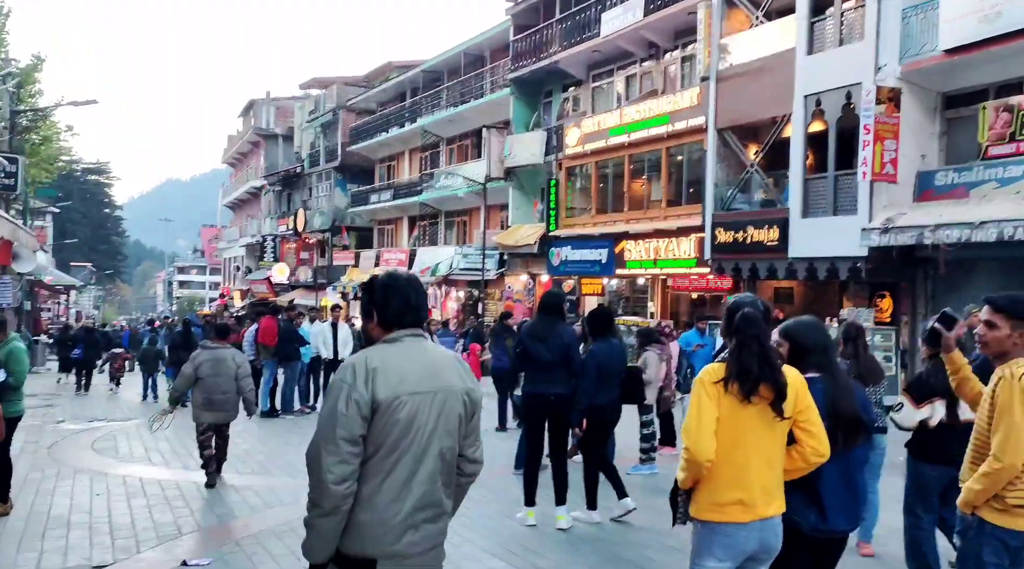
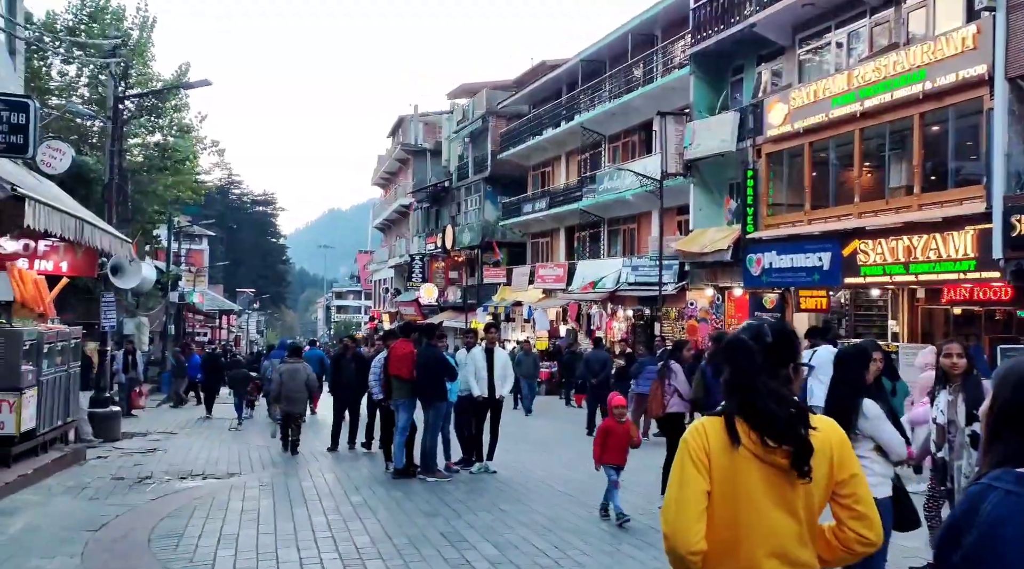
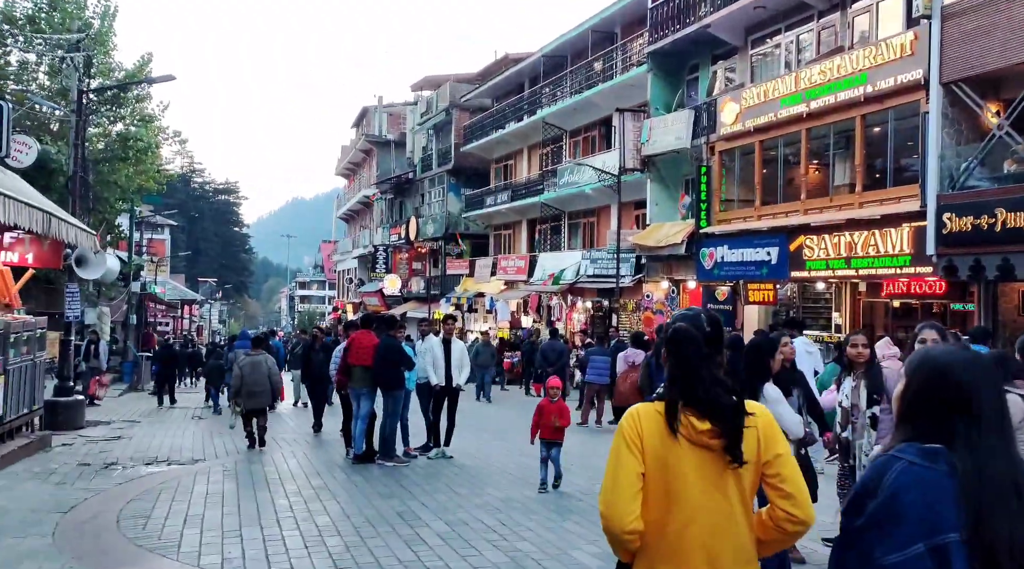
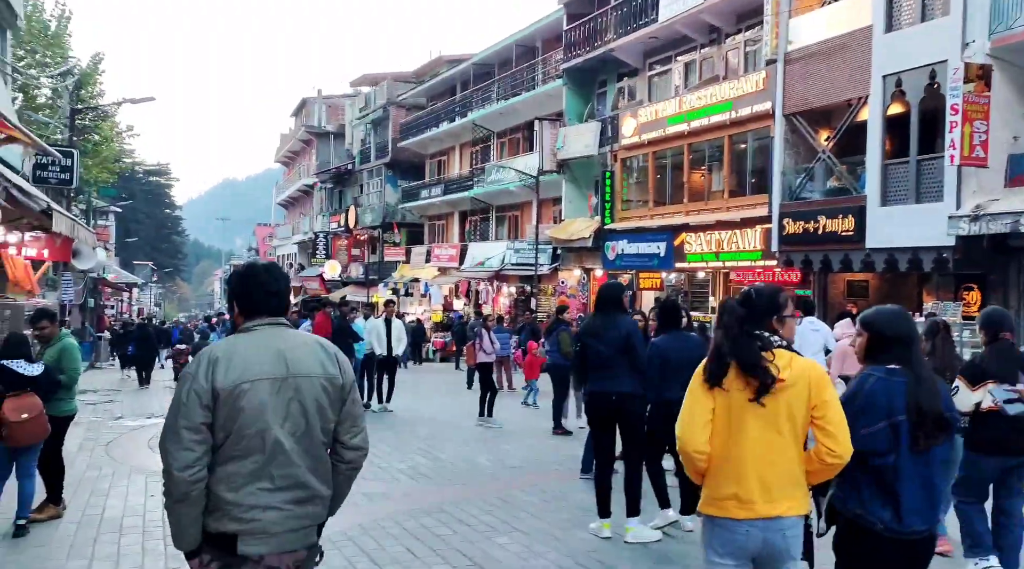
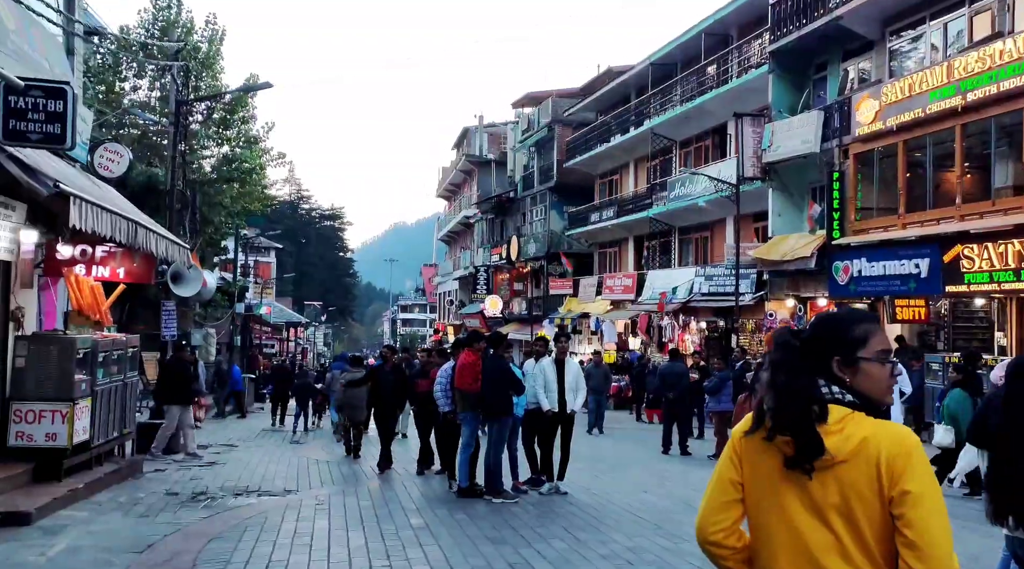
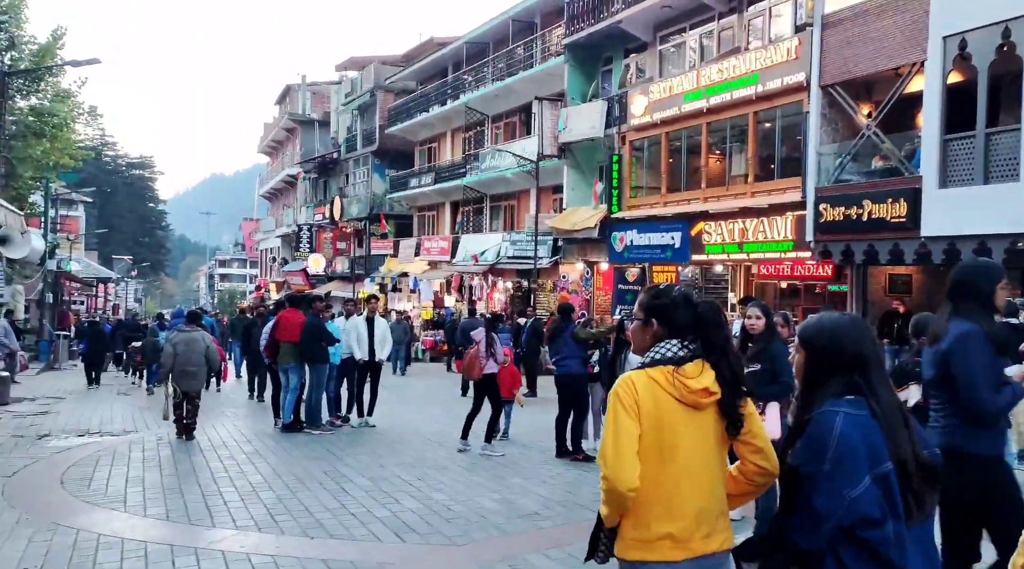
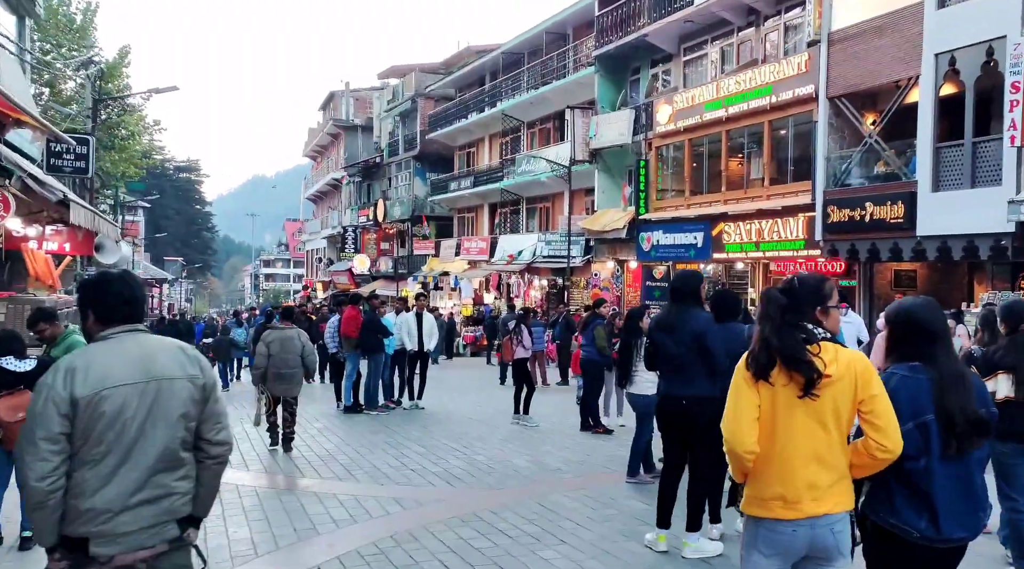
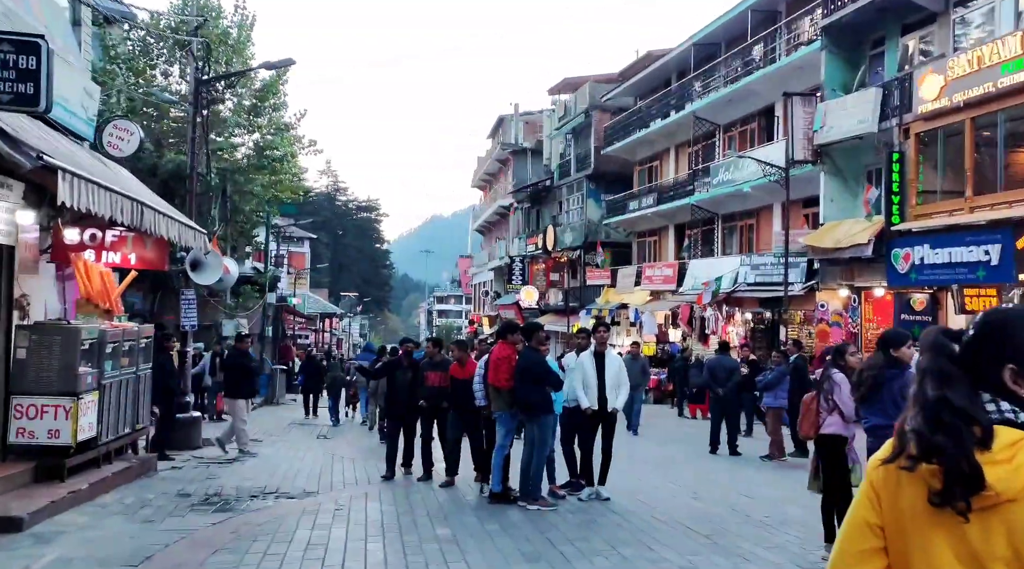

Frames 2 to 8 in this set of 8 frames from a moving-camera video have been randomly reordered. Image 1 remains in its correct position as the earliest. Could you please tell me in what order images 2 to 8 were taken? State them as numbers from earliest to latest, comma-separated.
4, 7, 6, 3, 2, 5, 8
